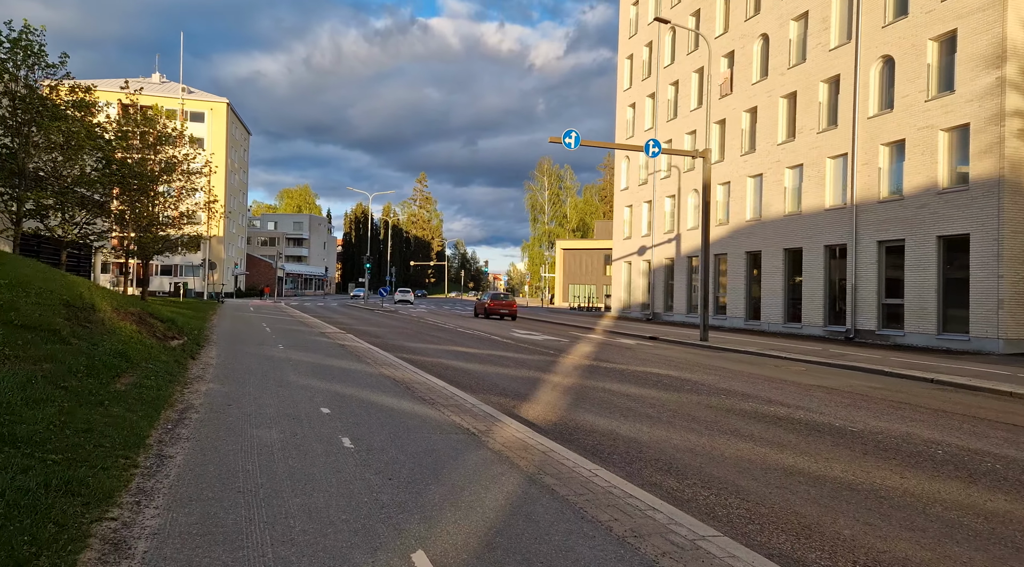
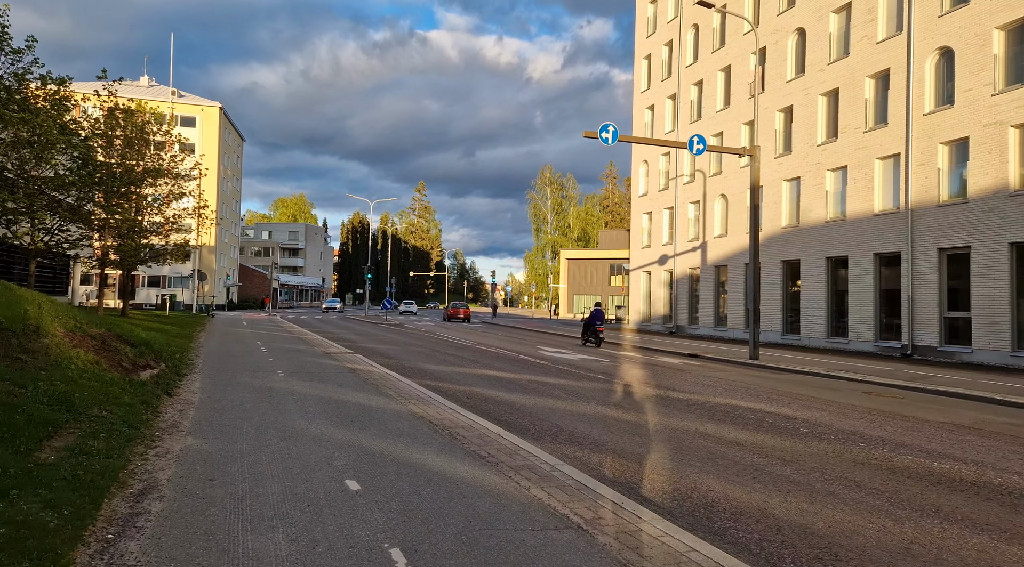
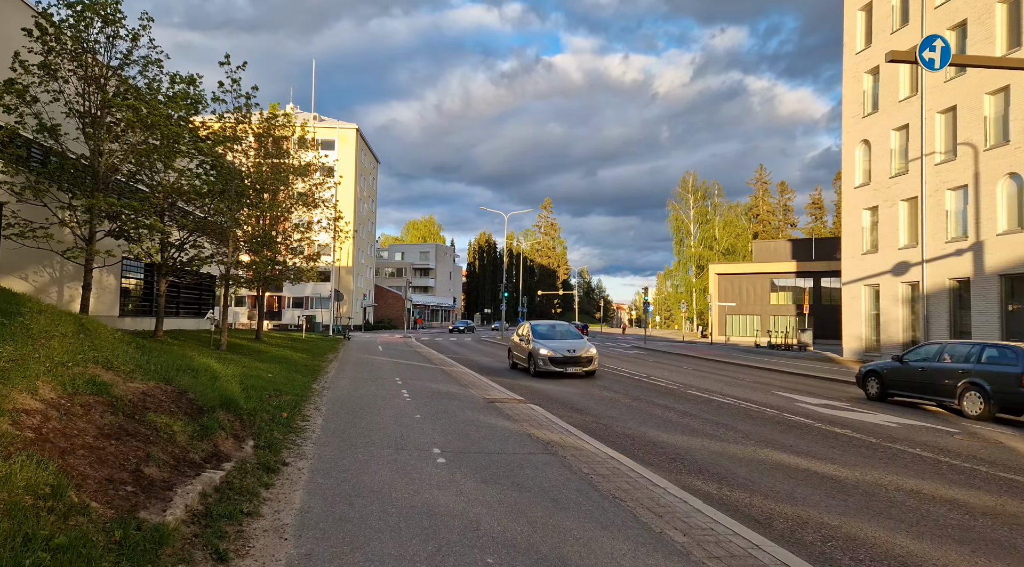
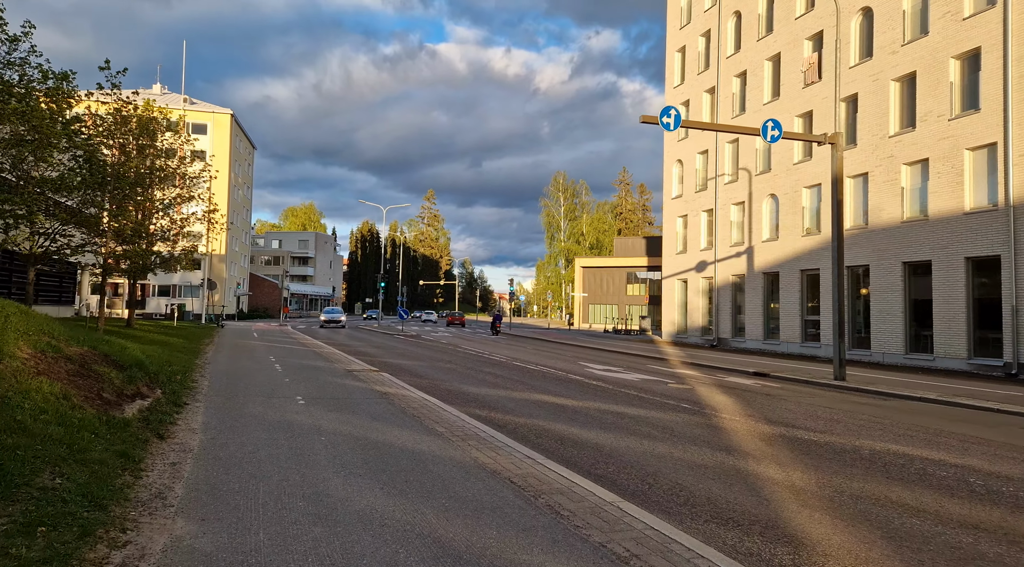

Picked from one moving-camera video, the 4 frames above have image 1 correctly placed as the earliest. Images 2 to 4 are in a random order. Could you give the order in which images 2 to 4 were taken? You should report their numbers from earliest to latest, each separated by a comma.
2, 4, 3
